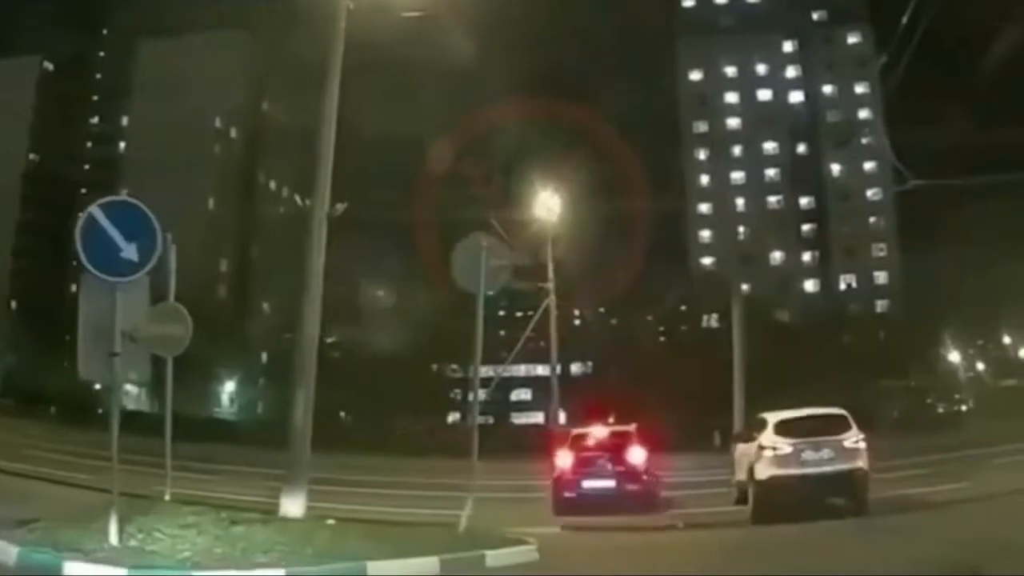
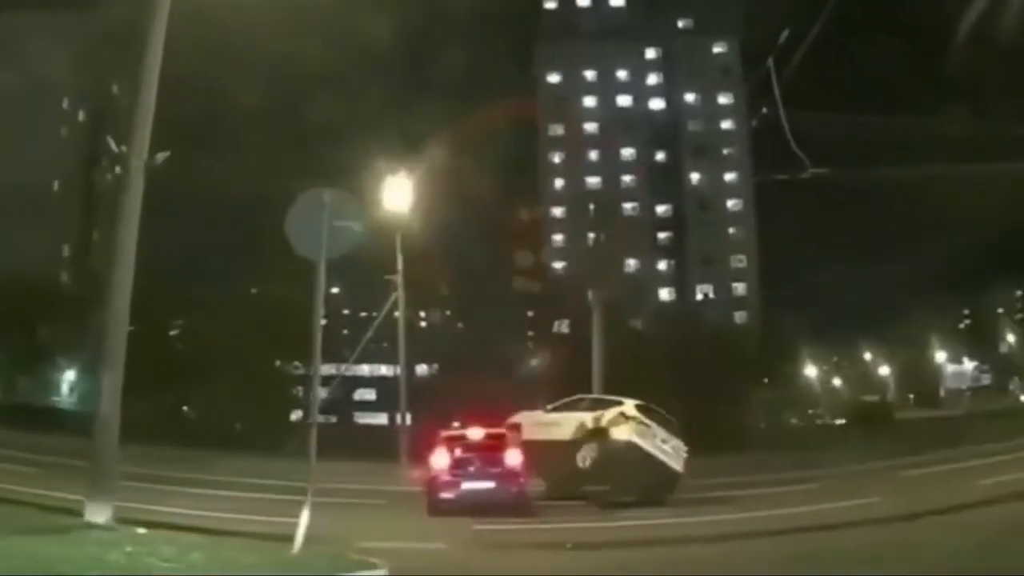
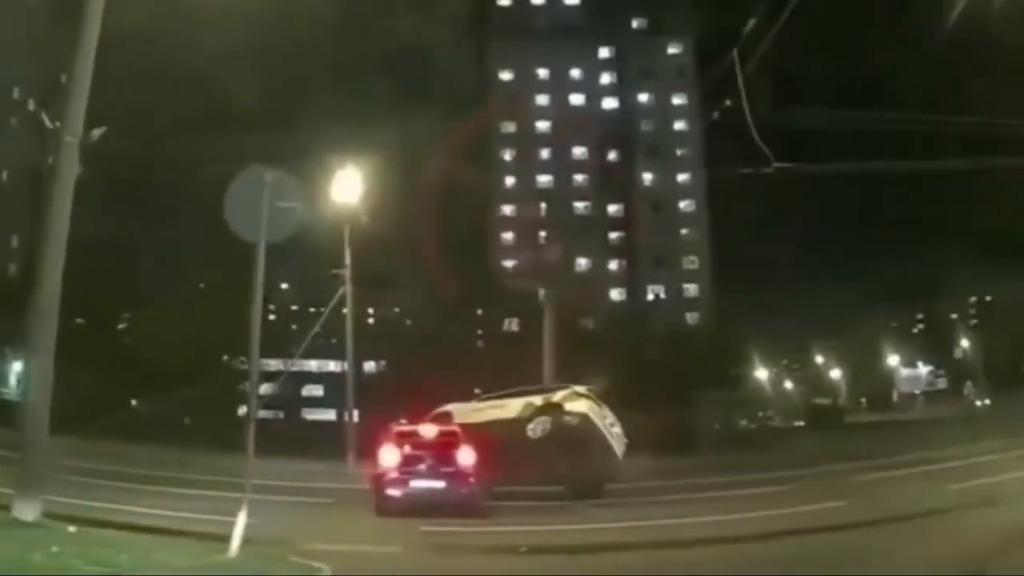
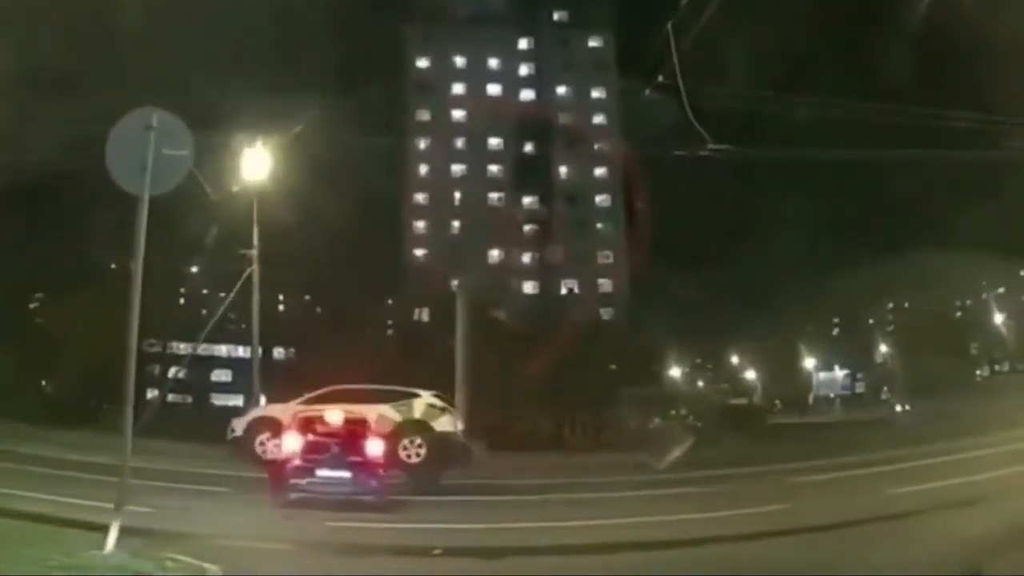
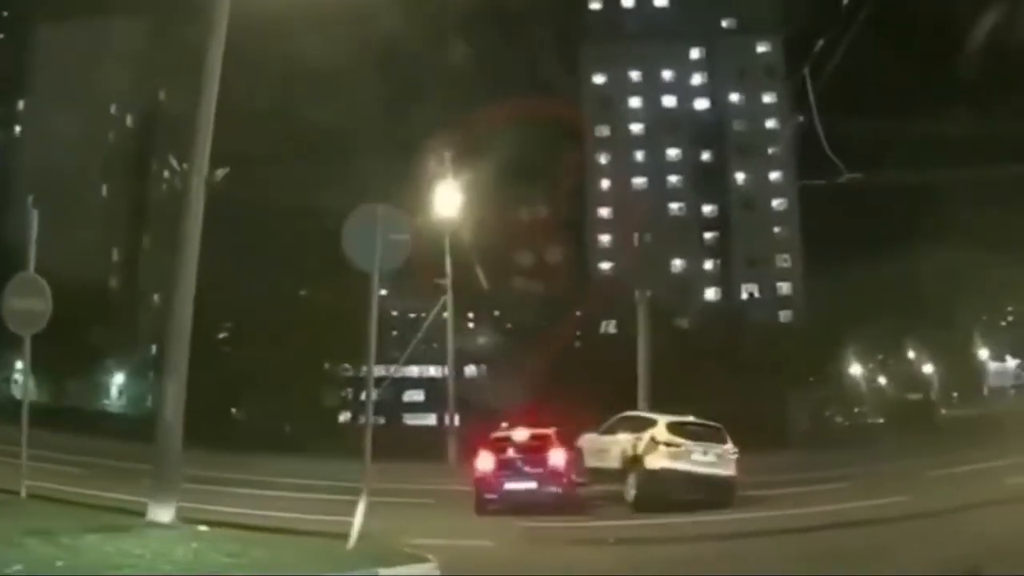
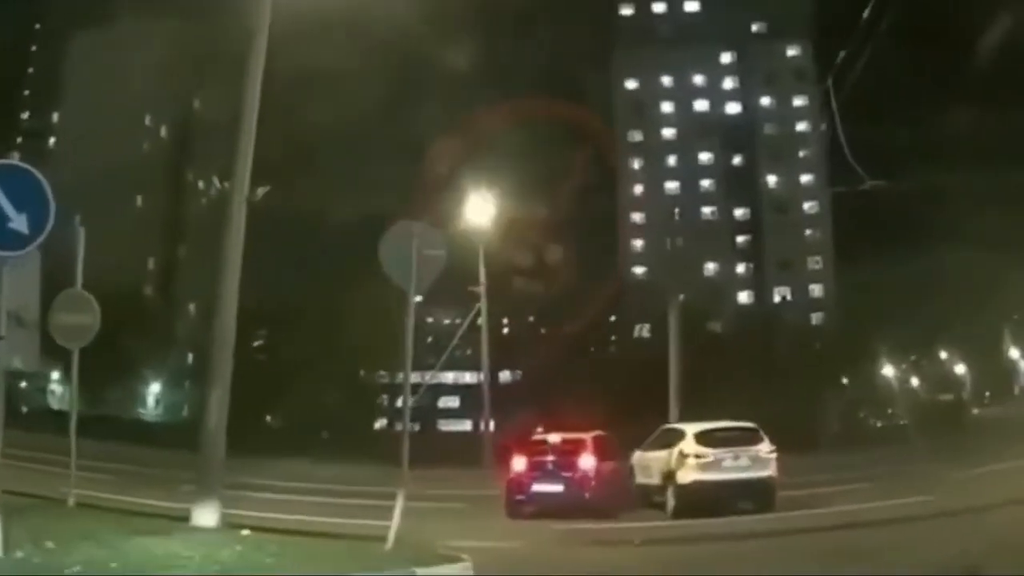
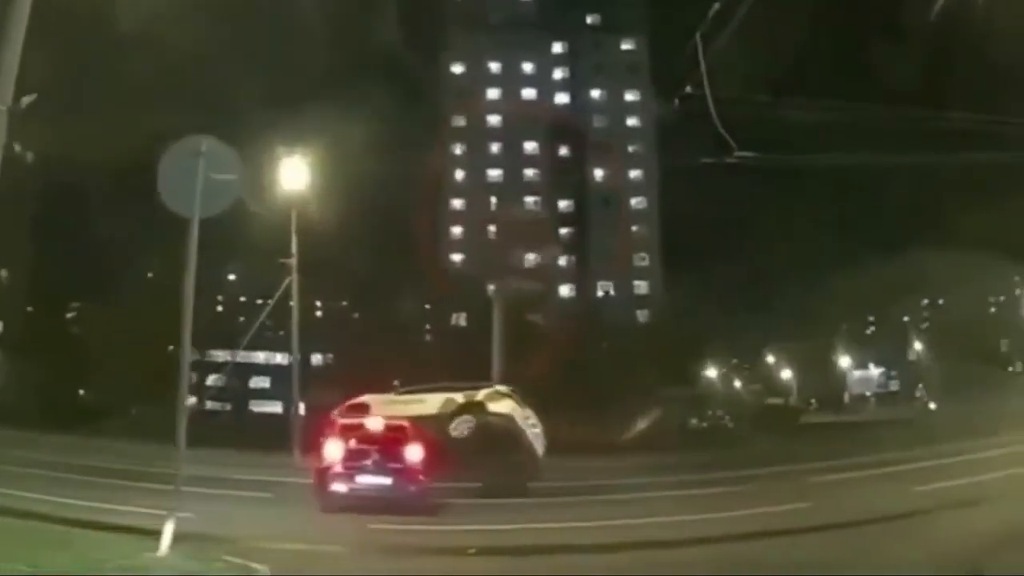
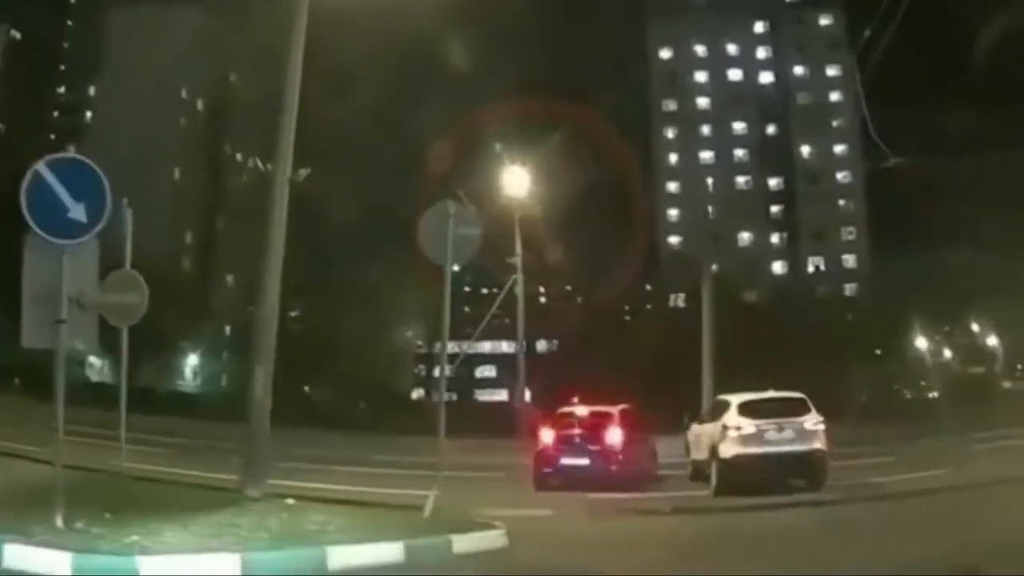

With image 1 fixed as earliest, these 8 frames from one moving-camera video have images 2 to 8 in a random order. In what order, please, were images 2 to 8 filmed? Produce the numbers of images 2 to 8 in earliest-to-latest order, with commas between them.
8, 6, 5, 2, 3, 7, 4
